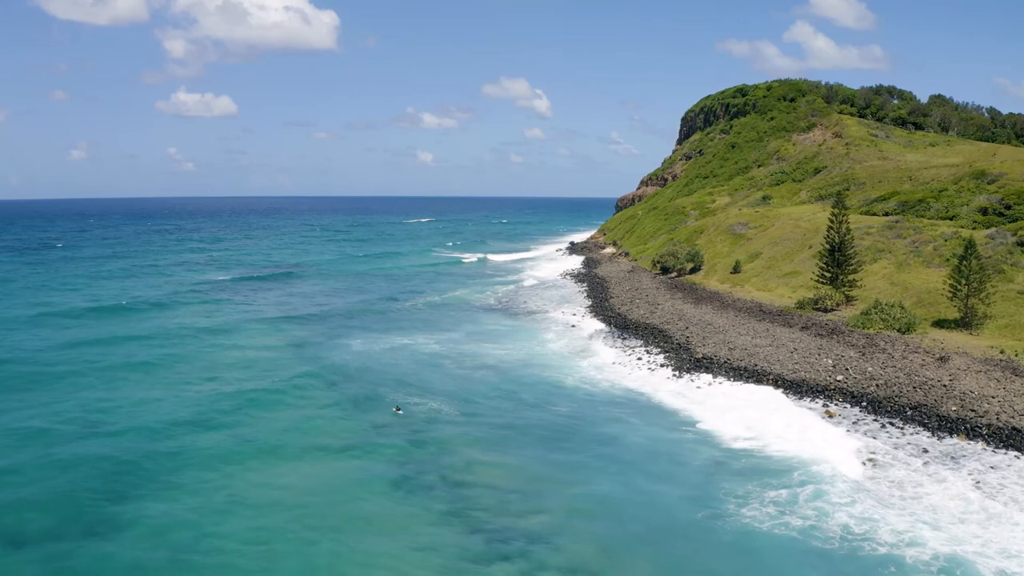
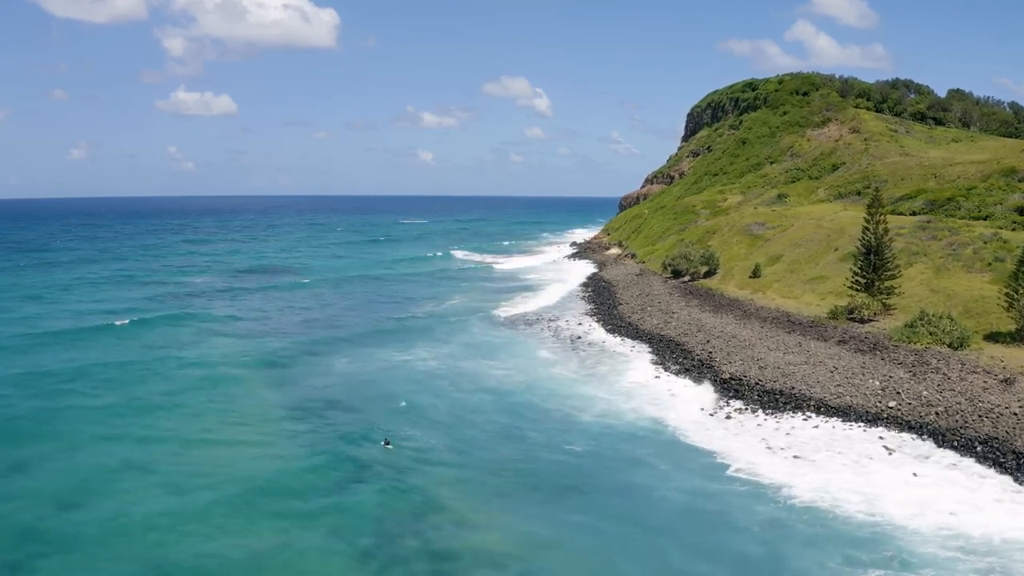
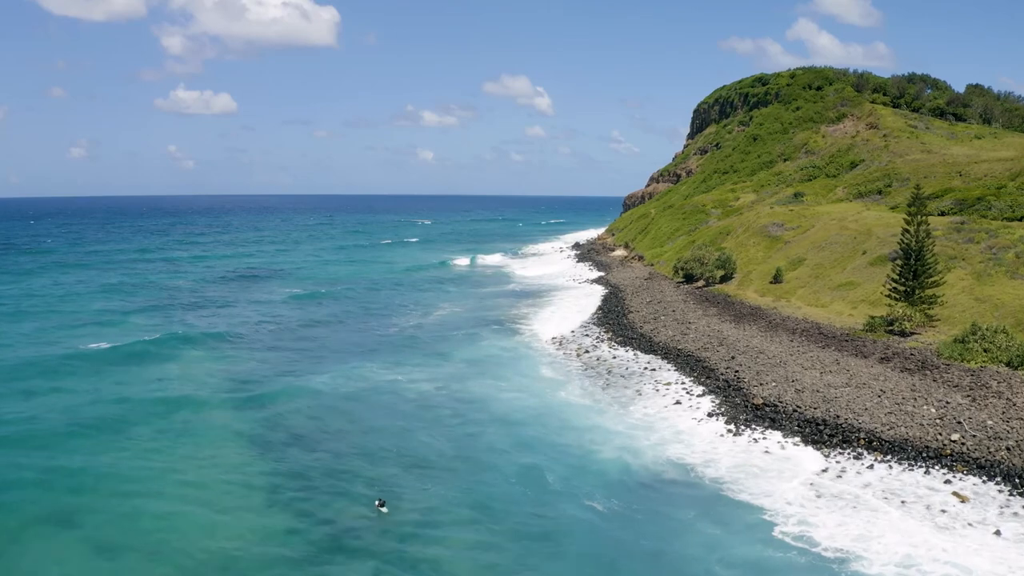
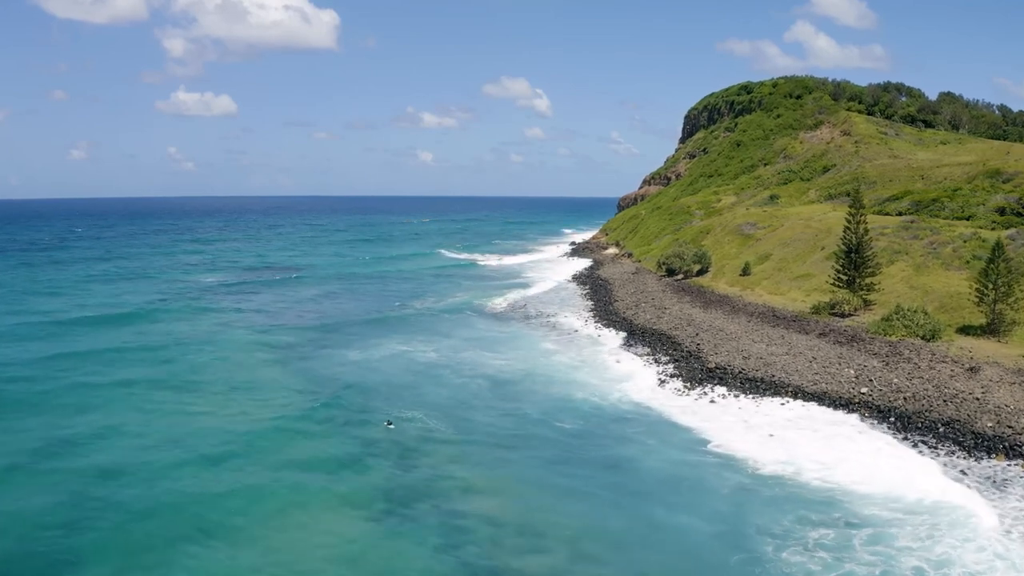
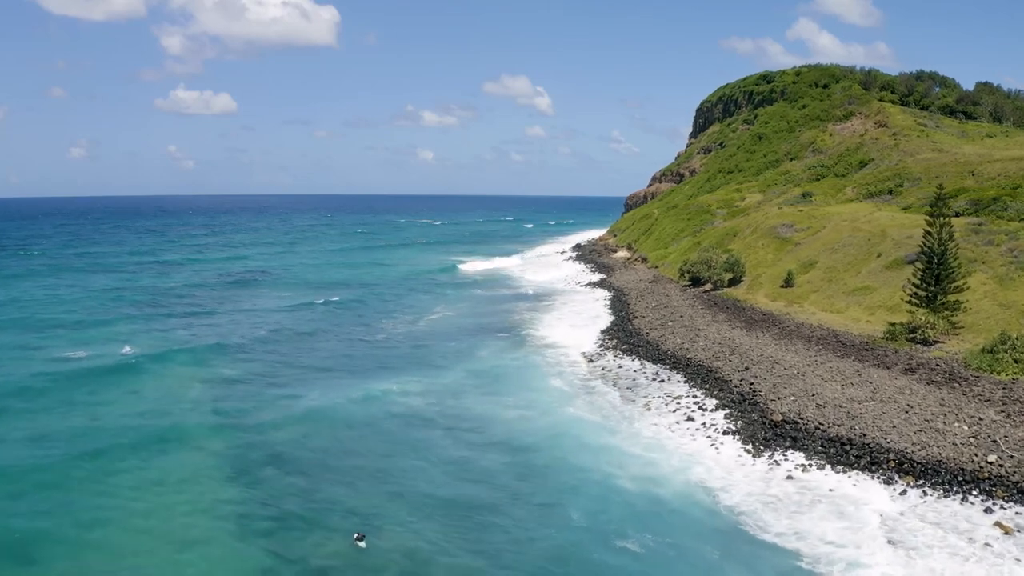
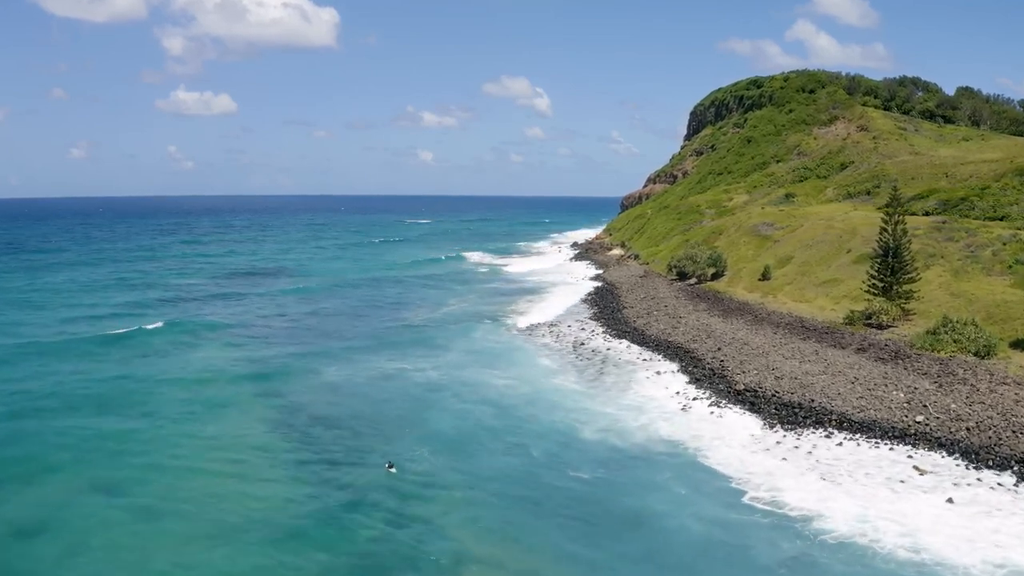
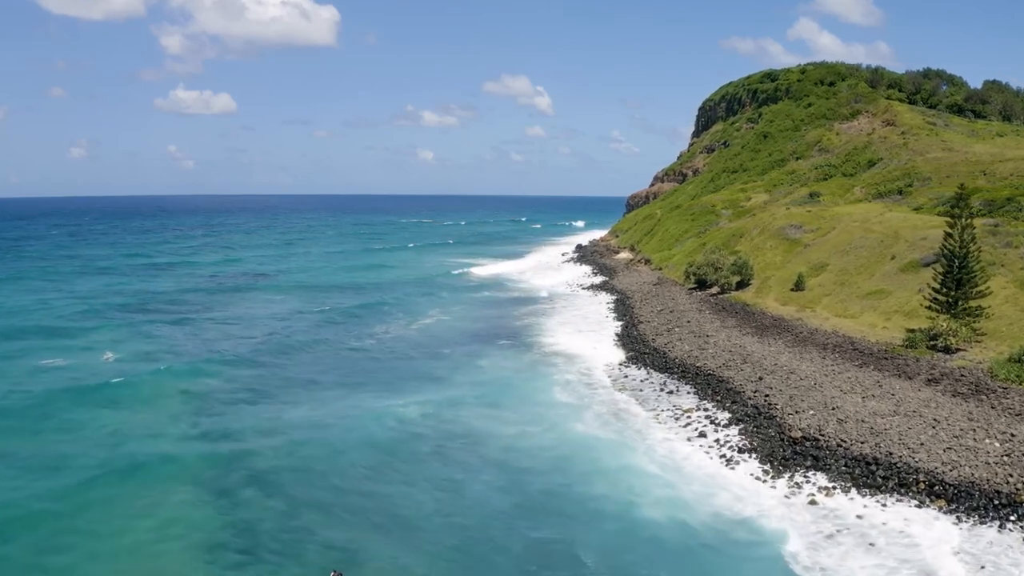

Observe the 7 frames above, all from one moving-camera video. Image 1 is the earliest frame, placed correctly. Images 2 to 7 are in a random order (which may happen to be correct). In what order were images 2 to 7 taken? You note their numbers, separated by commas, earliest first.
4, 2, 6, 3, 5, 7
